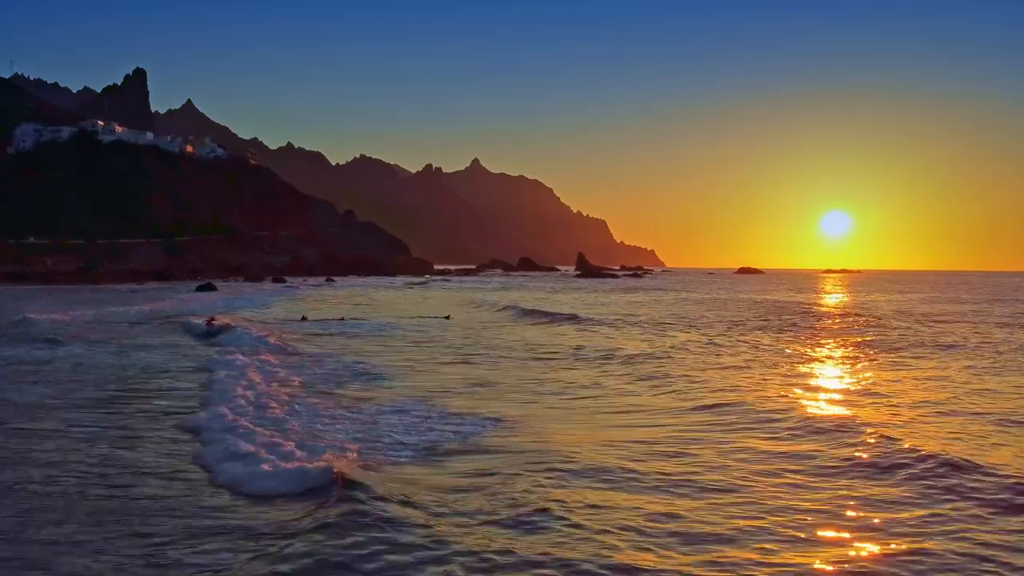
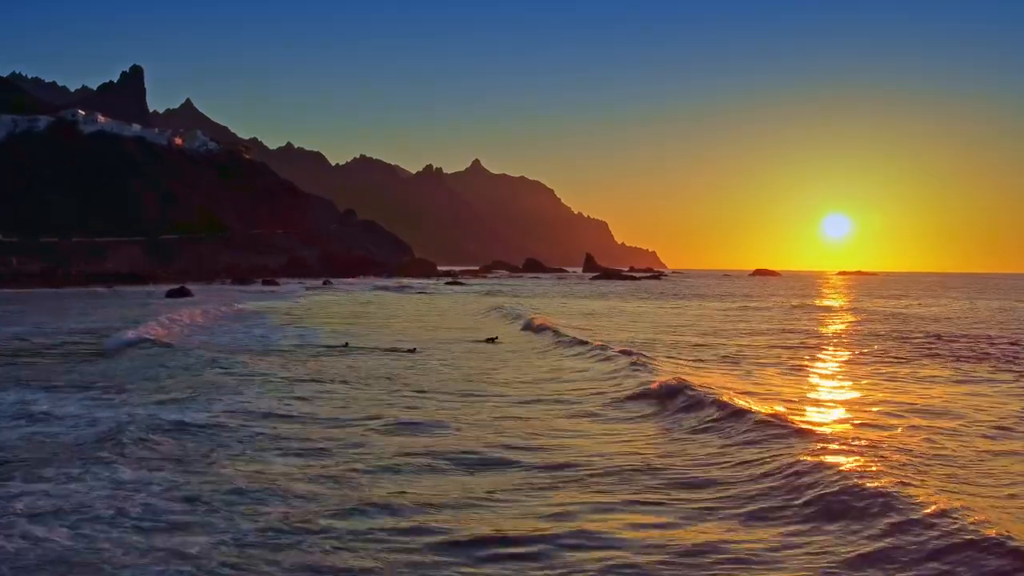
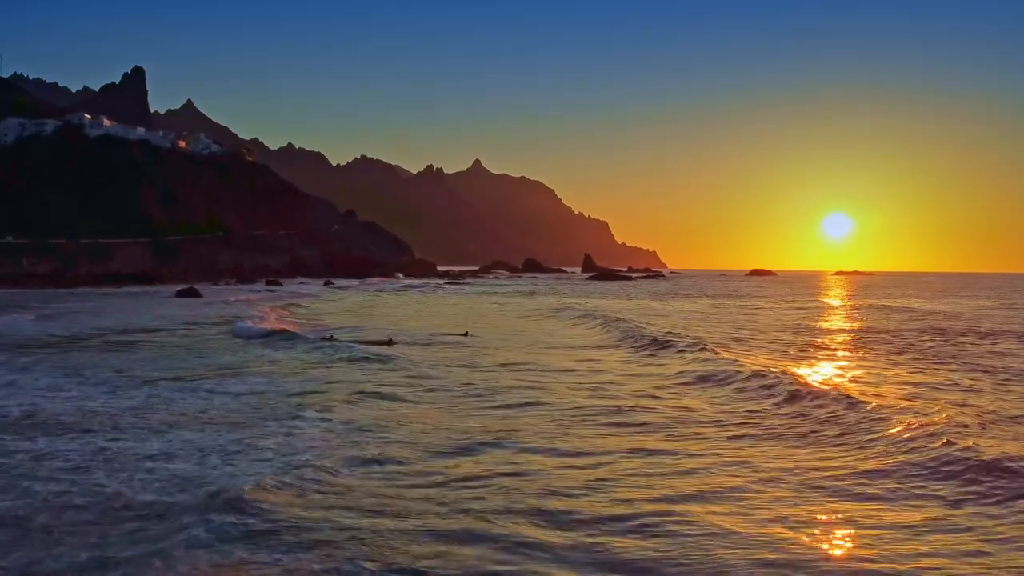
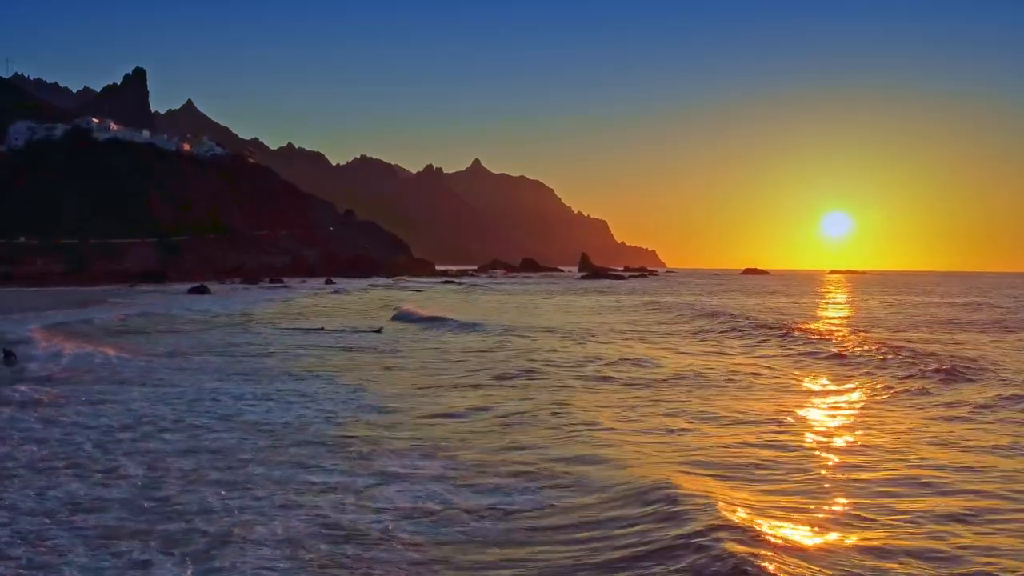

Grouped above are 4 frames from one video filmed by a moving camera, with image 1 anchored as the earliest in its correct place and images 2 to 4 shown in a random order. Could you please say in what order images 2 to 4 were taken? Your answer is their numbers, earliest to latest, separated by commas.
4, 3, 2
